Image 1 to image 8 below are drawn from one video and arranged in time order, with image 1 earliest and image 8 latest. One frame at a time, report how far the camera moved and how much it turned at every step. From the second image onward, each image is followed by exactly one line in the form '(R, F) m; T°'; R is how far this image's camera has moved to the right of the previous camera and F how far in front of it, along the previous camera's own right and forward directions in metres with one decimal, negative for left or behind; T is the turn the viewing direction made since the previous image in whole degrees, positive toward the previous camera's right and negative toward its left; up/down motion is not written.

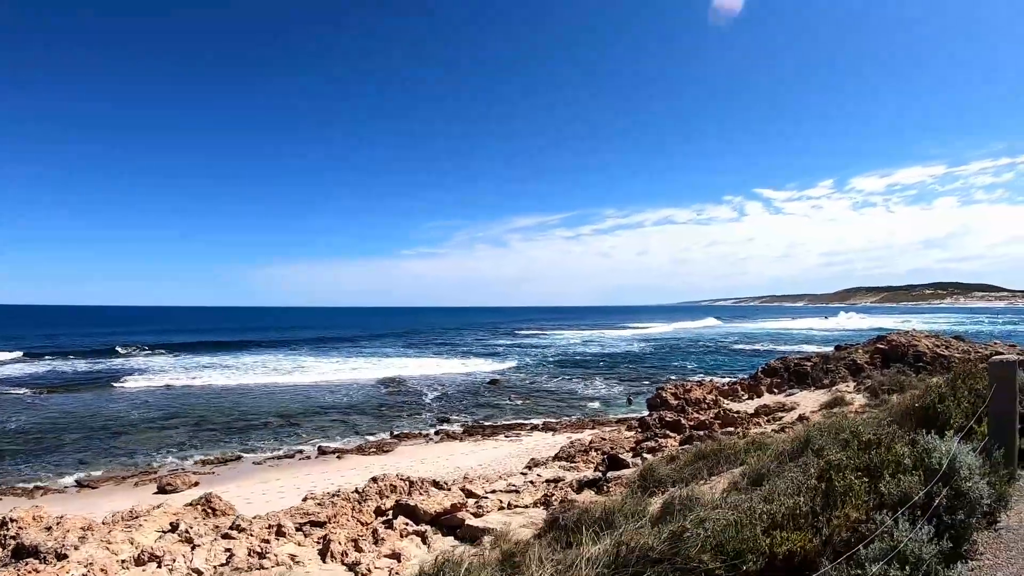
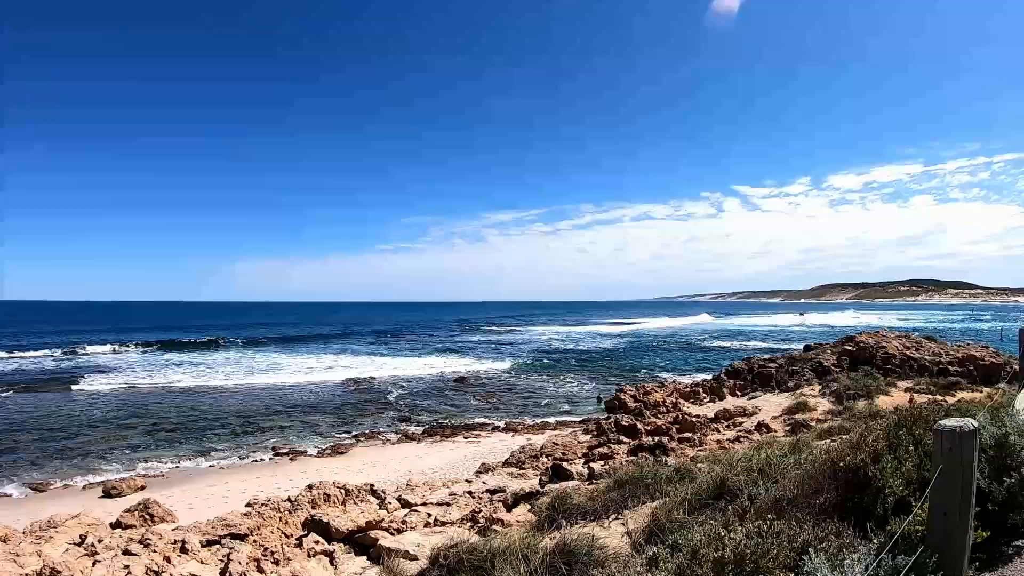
(+0.8, +0.8) m; +1°
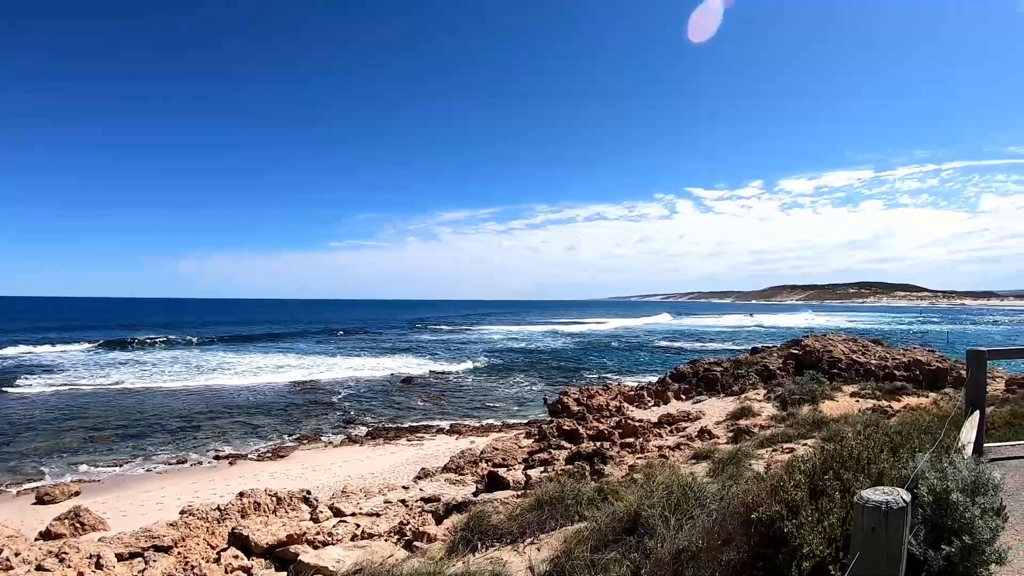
(+0.5, +0.3) m; +3°
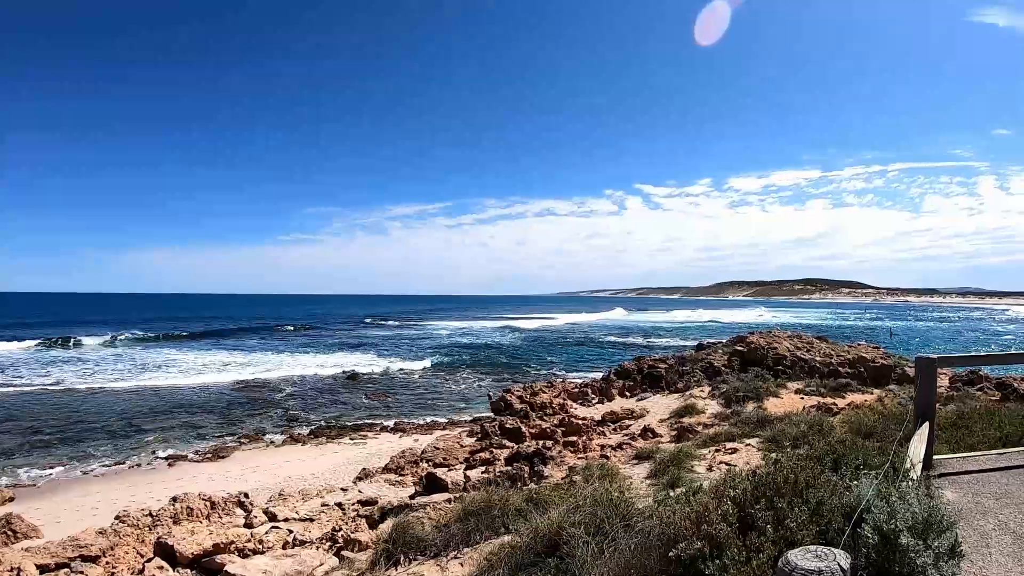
(+0.4, 0.0) m; +4°
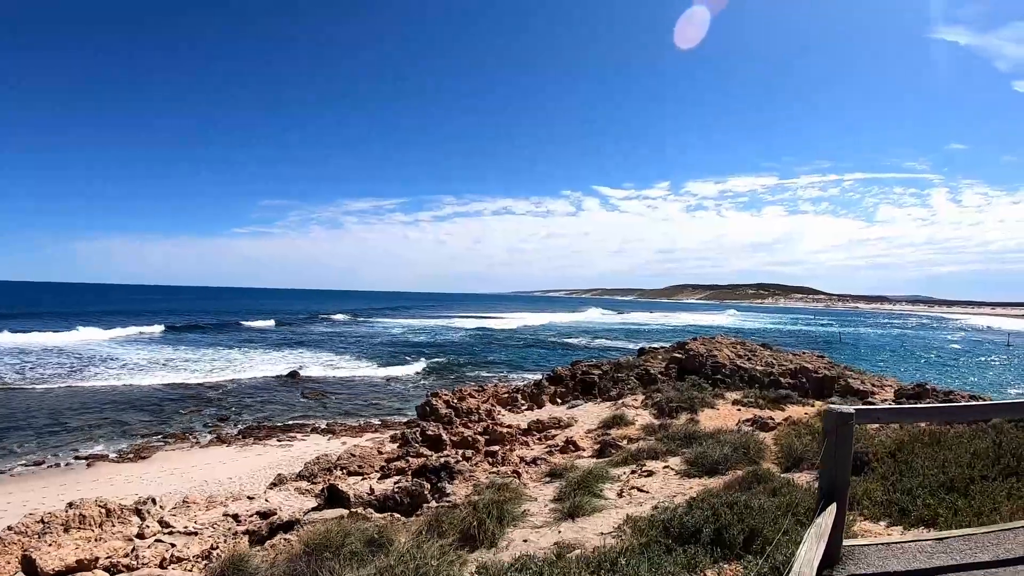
(+0.9, +0.4) m; +2°
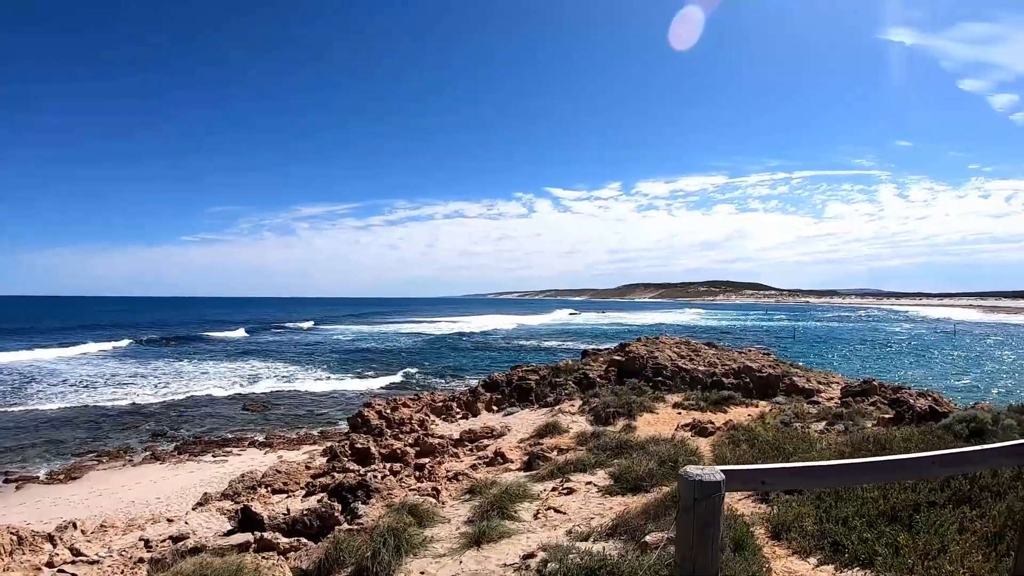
(+0.8, 0.0) m; +2°
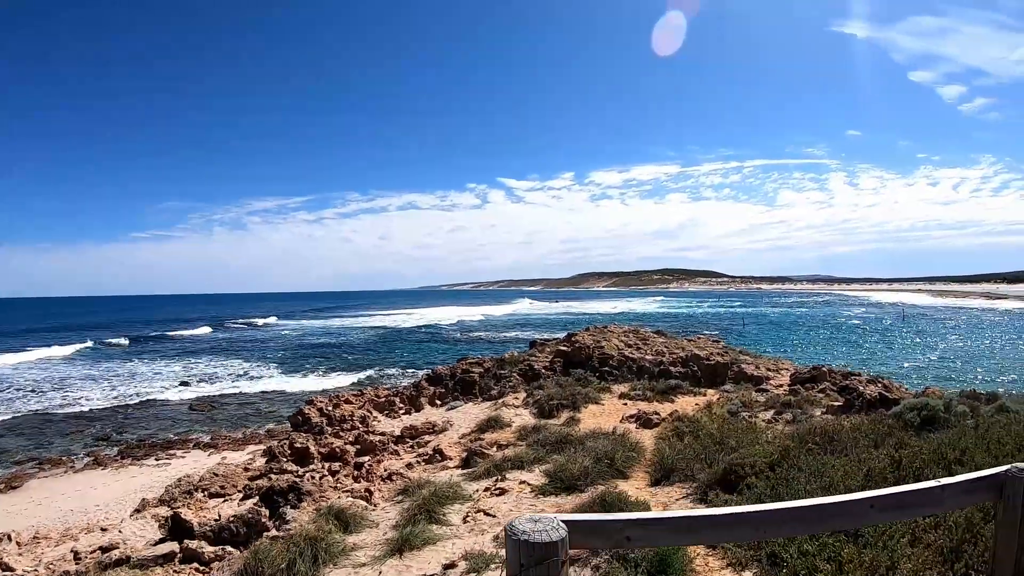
(+0.6, -0.1) m; +3°
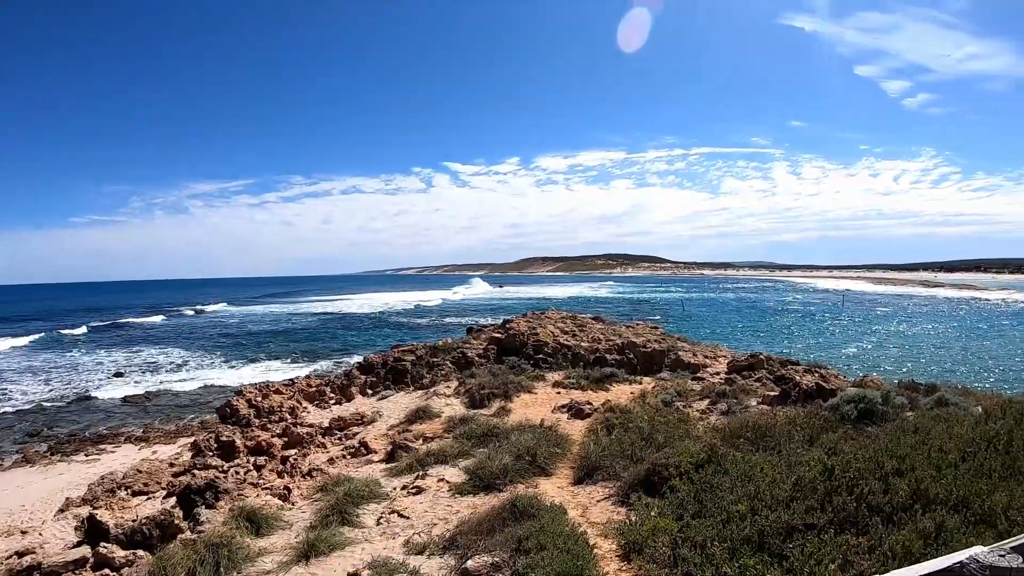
(+0.8, -0.3) m; +3°
